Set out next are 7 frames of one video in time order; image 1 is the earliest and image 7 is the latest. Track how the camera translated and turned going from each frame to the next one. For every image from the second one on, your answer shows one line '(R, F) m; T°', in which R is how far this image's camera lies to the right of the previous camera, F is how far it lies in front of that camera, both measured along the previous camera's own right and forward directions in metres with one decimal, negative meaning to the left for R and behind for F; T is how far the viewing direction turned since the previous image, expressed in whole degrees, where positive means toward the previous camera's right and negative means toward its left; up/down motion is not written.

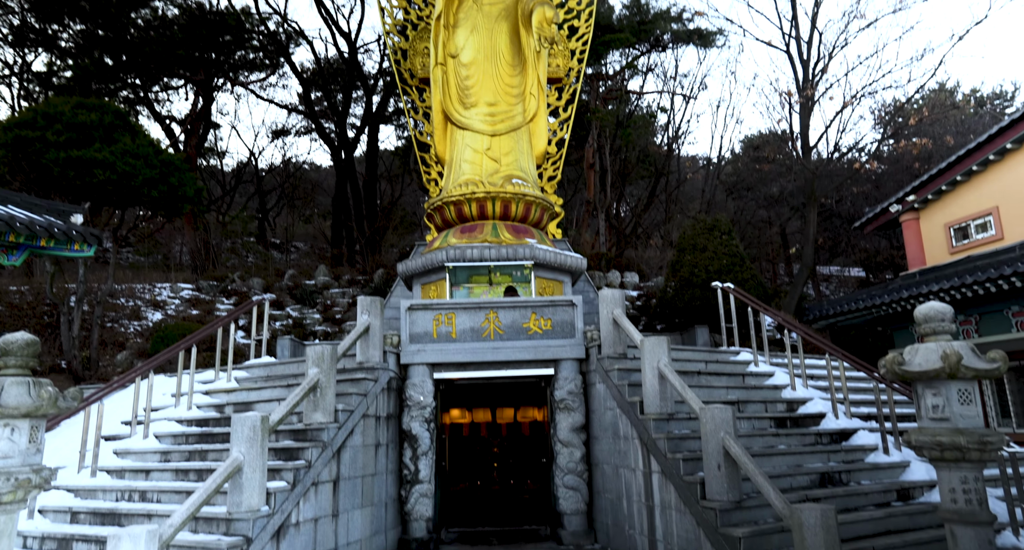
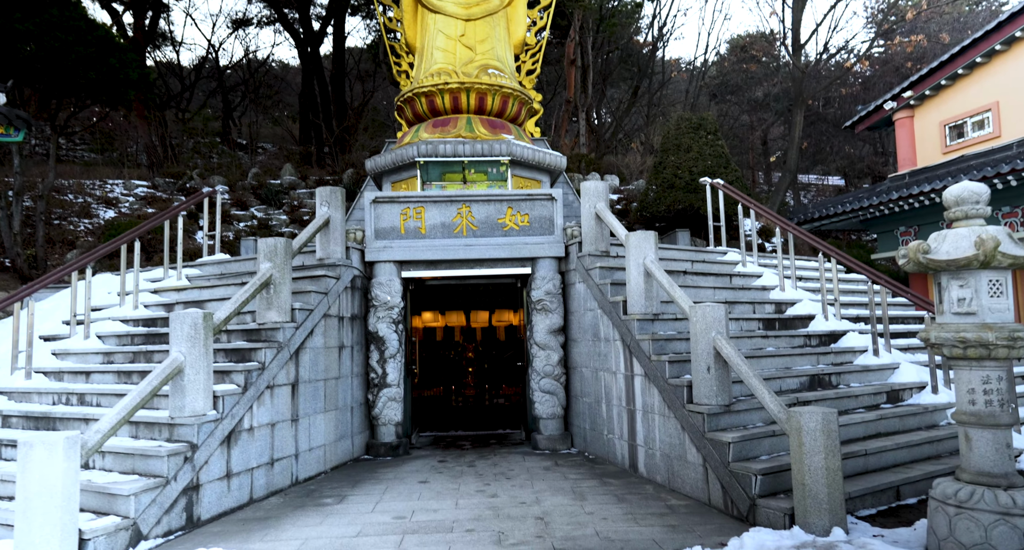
(0.0, +0.6) m; +2°
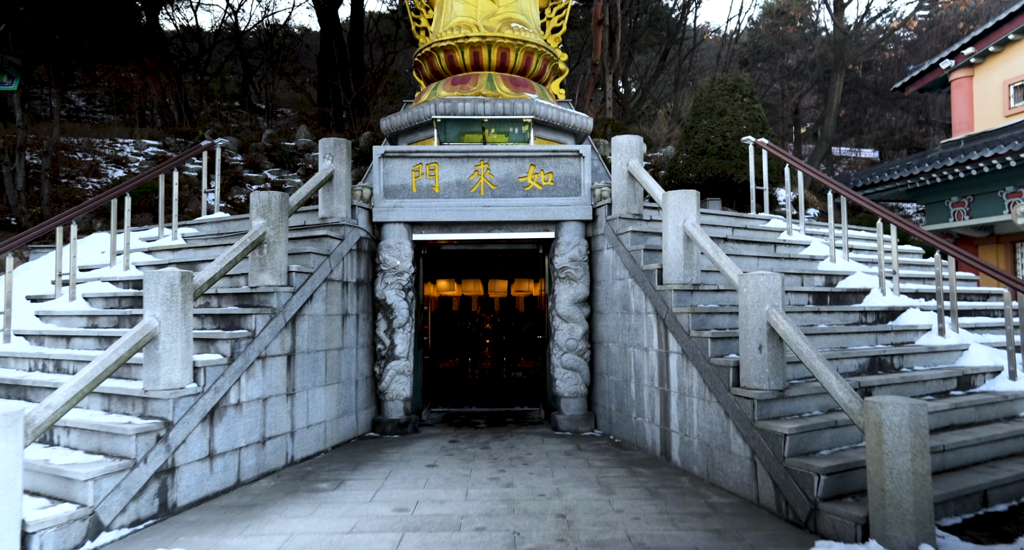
(0.0, +0.7) m; -2°
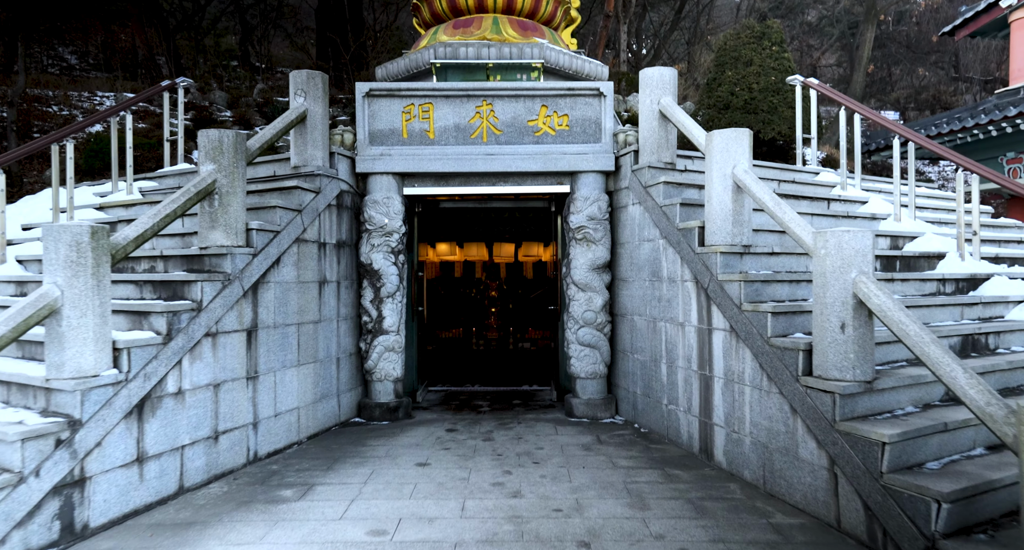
(0.0, +1.0) m; -1°
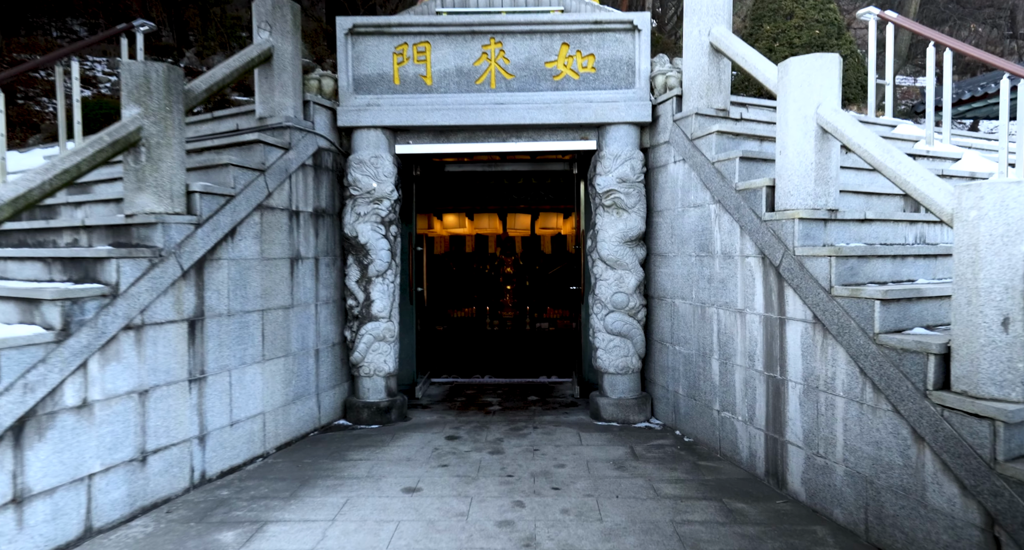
(0.0, +1.0) m; -2°
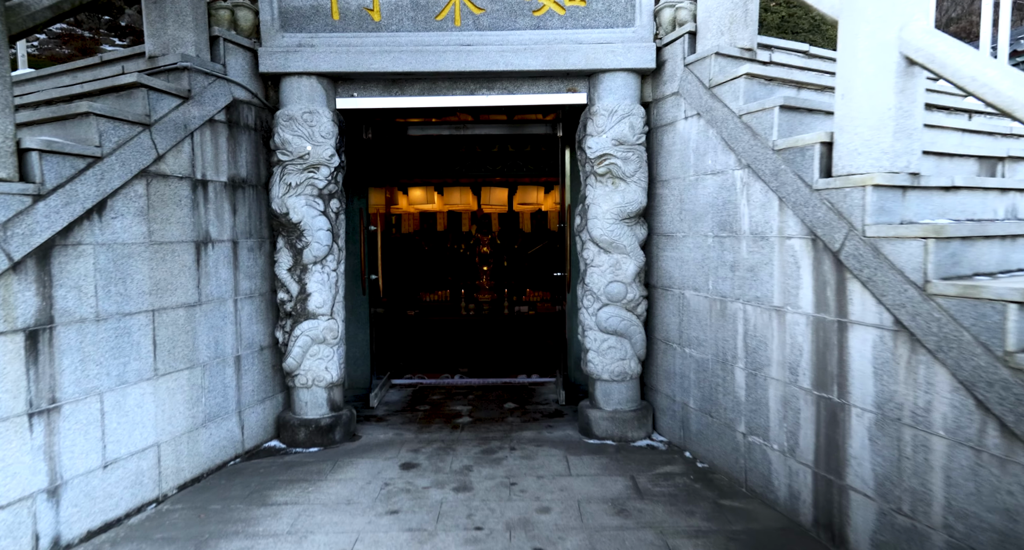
(+0.1, +0.9) m; +2°
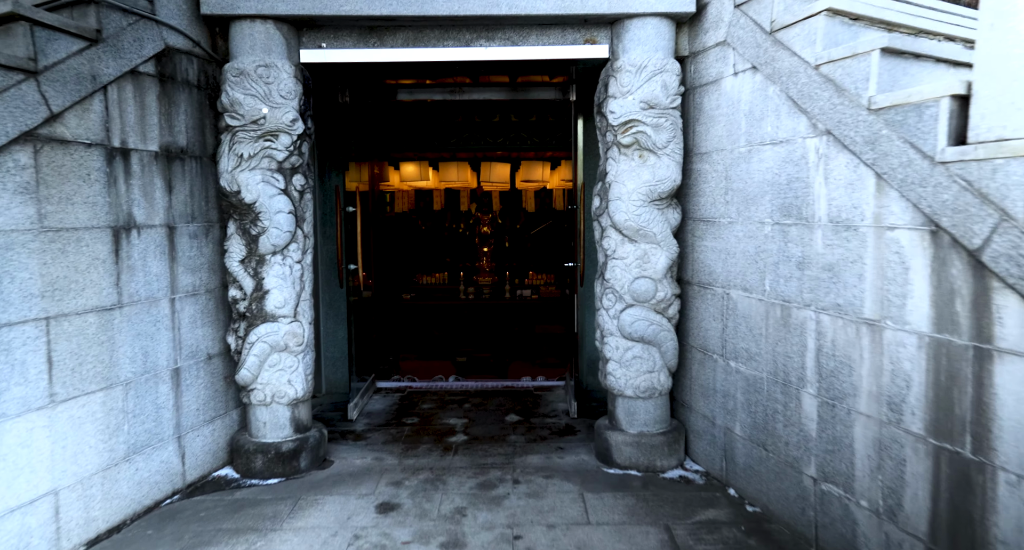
(0.0, +0.7) m; 0°
